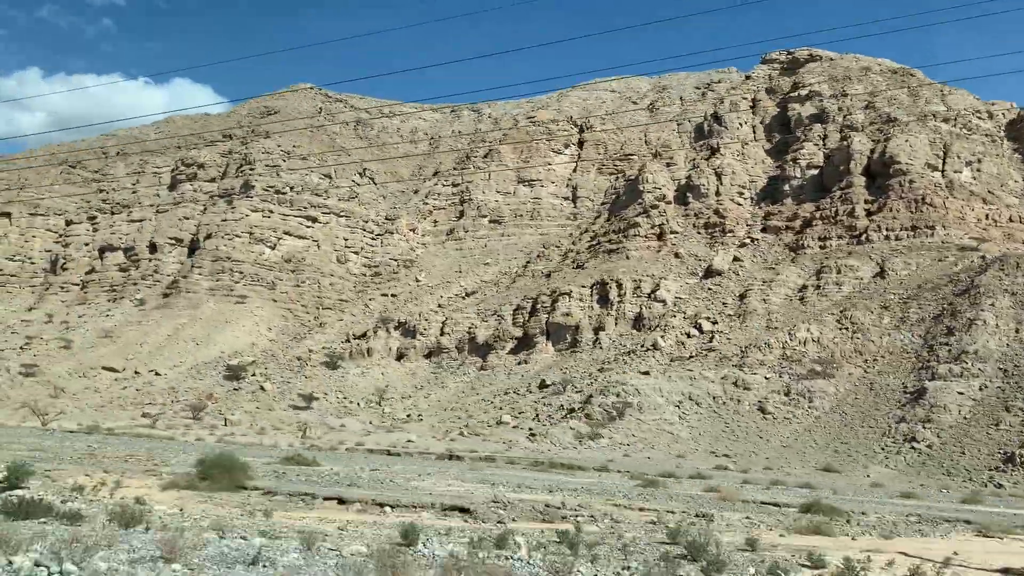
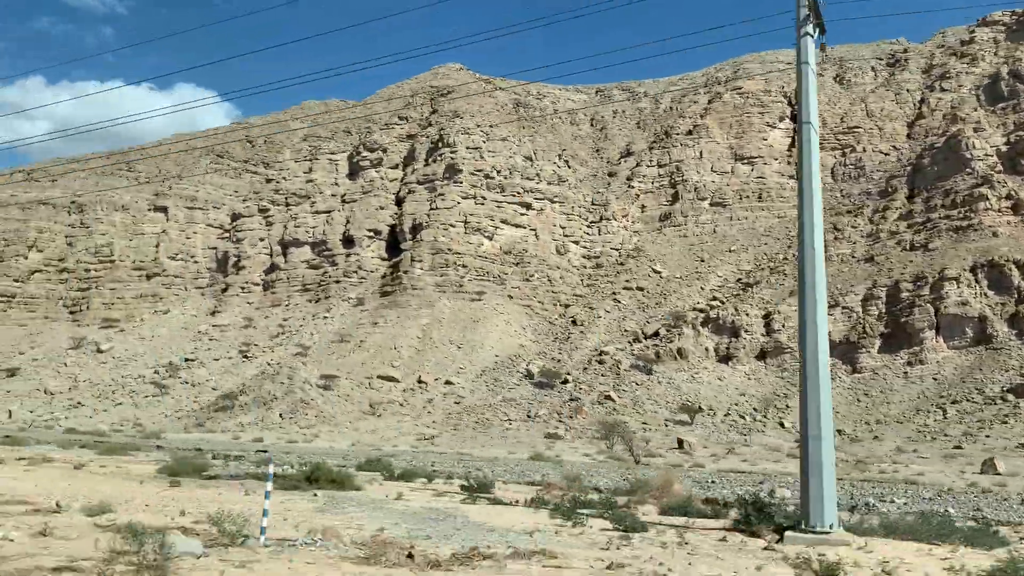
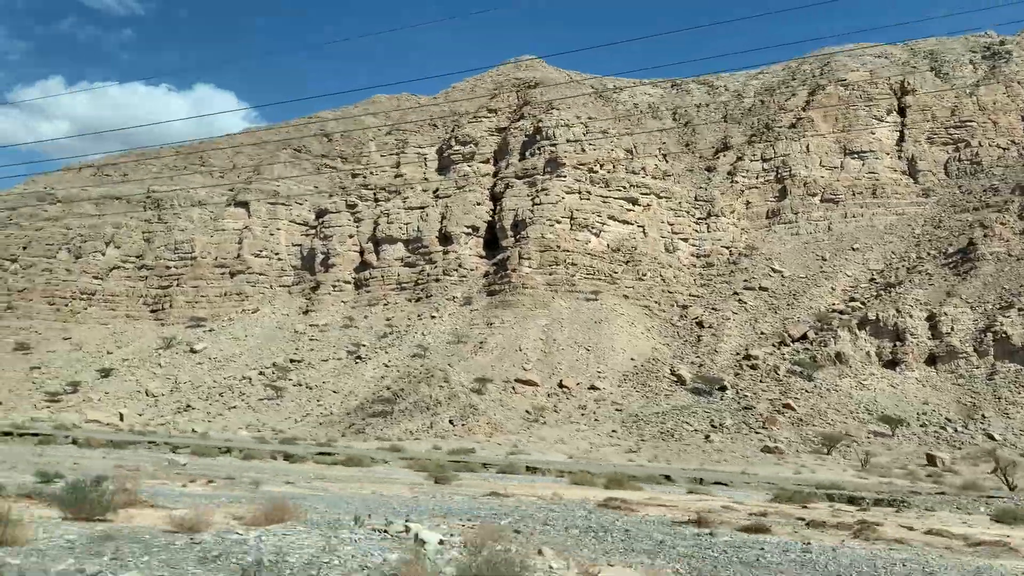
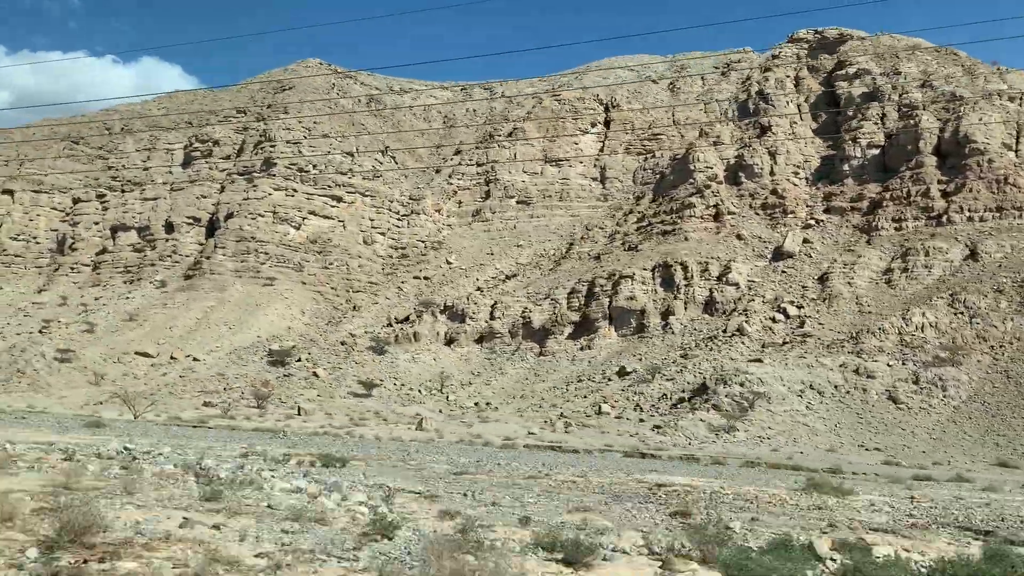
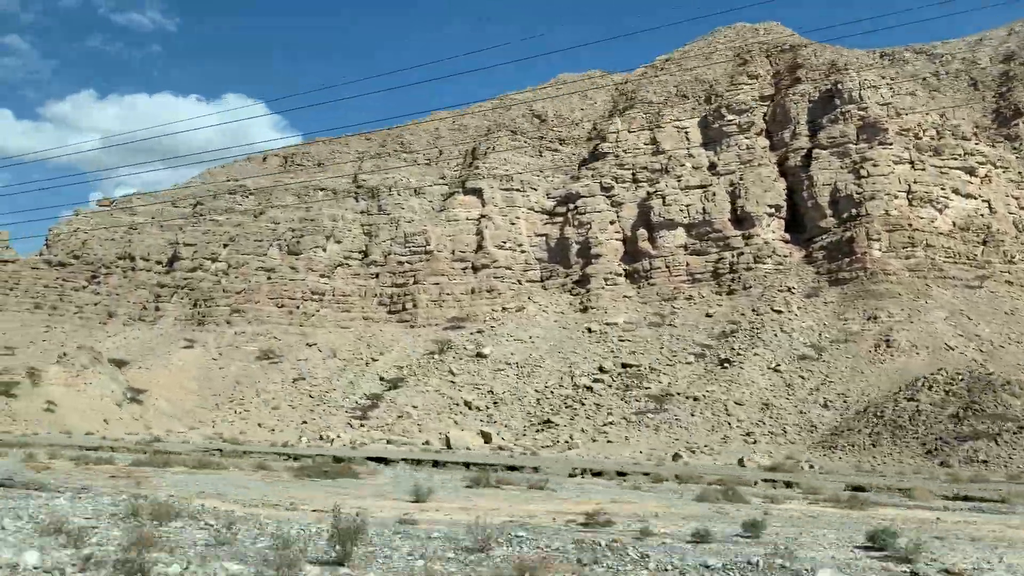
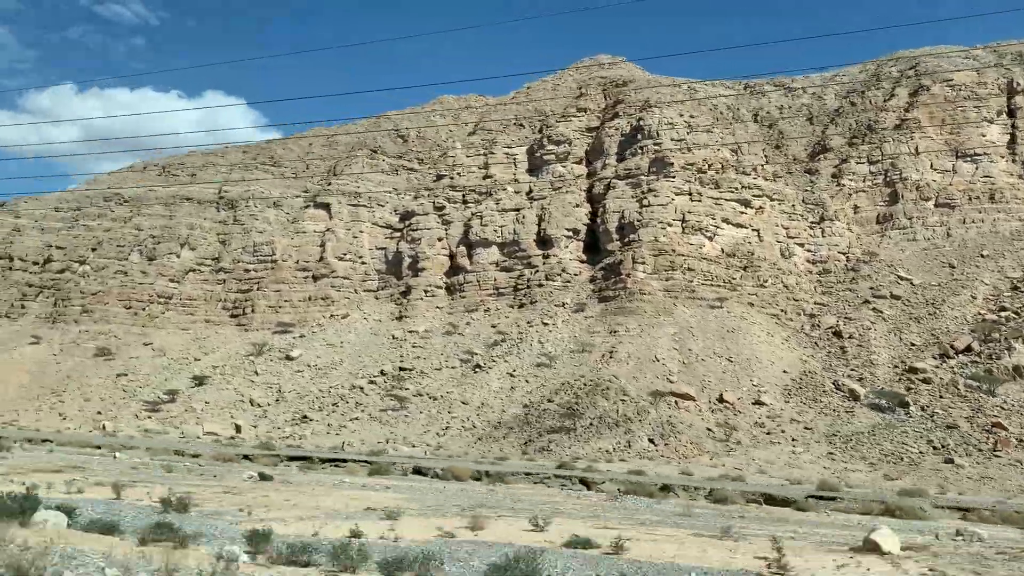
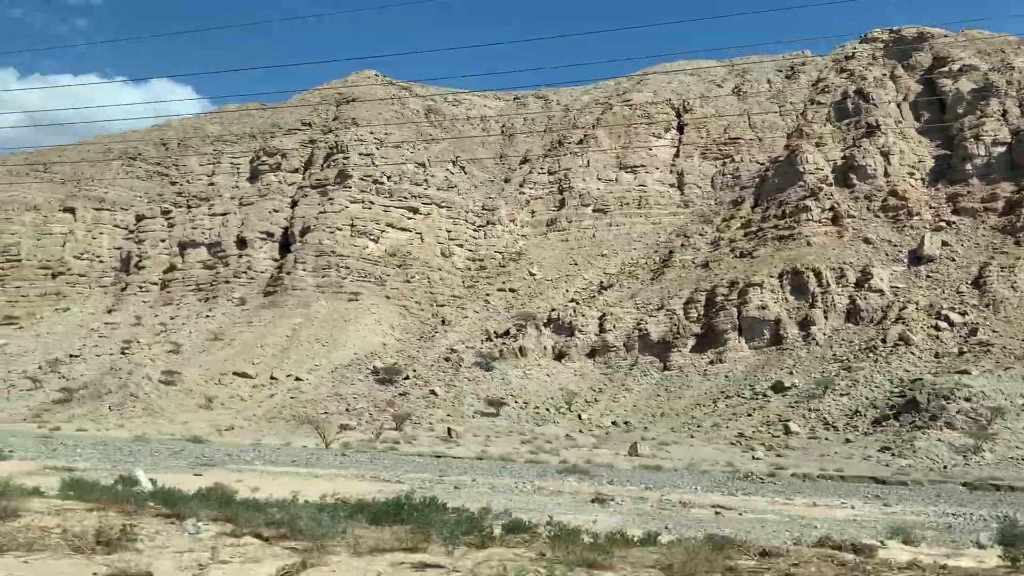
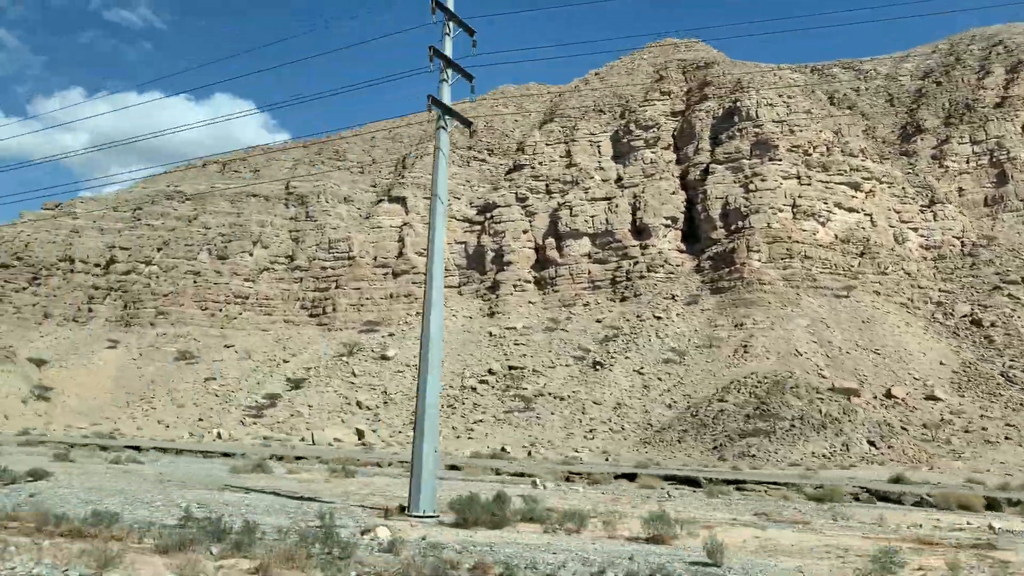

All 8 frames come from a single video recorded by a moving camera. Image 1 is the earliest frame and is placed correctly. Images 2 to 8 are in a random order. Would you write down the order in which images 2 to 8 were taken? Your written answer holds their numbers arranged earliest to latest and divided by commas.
4, 7, 2, 3, 6, 8, 5
